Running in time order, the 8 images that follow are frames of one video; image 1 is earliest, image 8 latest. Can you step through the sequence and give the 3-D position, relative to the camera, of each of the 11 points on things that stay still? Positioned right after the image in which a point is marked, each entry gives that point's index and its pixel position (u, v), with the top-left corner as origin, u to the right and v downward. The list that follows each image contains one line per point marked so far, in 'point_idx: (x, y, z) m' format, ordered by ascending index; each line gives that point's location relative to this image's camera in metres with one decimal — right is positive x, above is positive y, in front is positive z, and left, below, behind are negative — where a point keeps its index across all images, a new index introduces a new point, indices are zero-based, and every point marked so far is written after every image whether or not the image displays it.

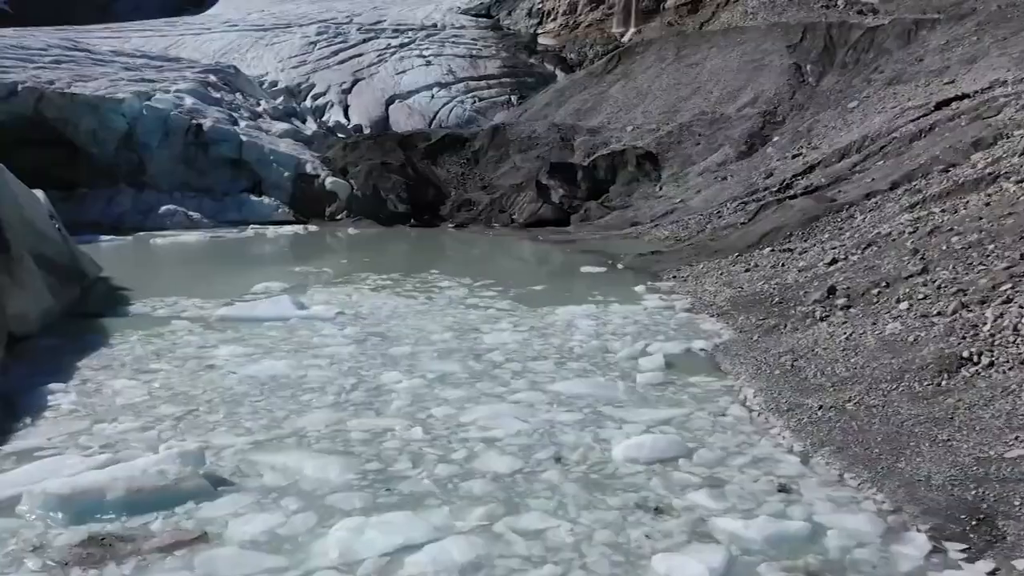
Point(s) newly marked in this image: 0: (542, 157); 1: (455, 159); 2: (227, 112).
0: (+0.3, +1.5, +9.8) m
1: (-0.6, +1.5, +10.0) m
2: (-3.5, +2.2, +10.9) m
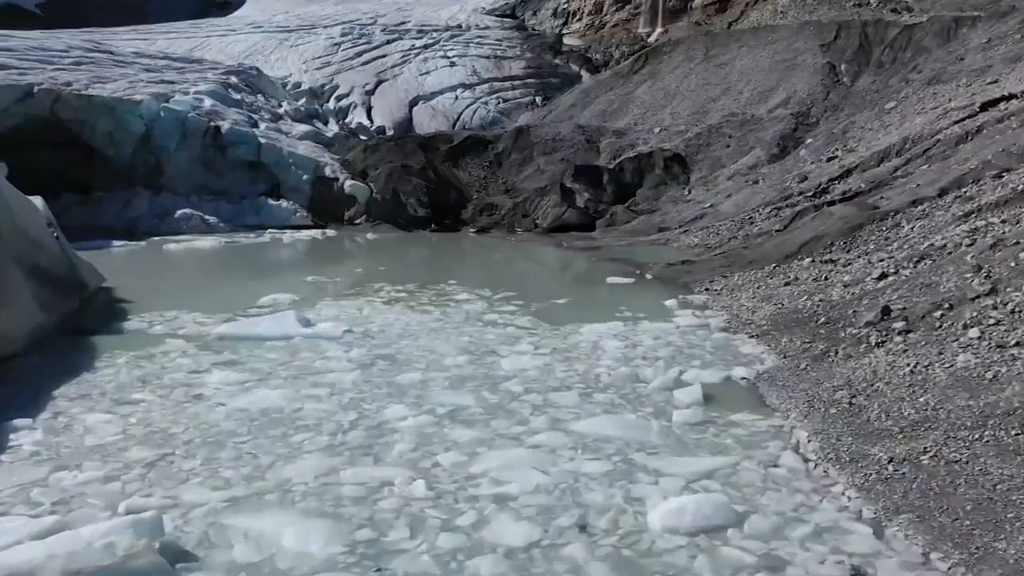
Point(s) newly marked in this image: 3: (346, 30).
0: (+0.6, +1.4, +9.5) m
1: (-0.4, +1.4, +9.7) m
2: (-3.2, +2.1, +10.7) m
3: (-3.0, +4.7, +16.2) m
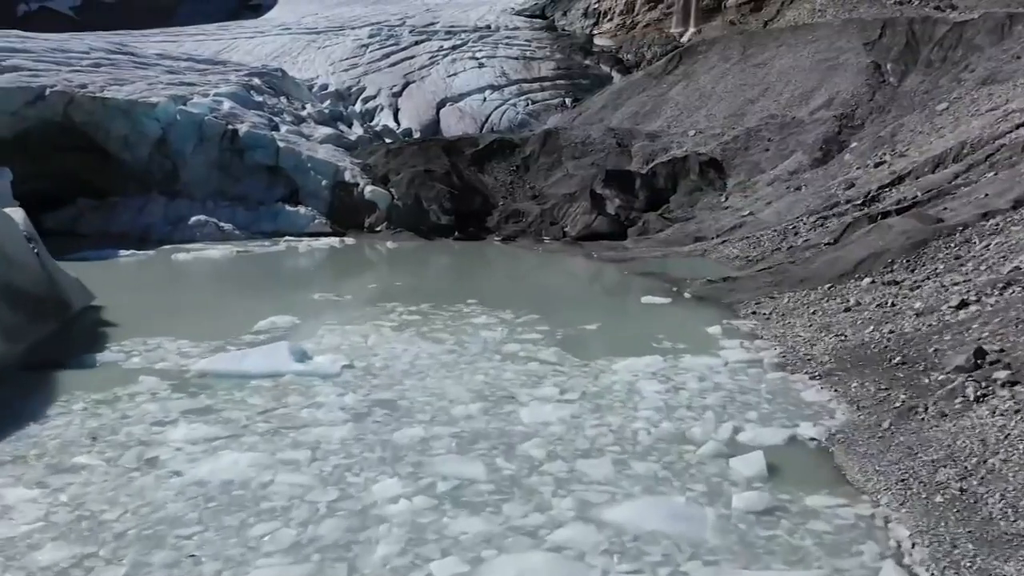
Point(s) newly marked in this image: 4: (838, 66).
0: (+0.9, +1.3, +9.1) m
1: (-0.1, +1.3, +9.4) m
2: (-2.9, +2.0, +10.4) m
3: (-2.5, +4.6, +15.9) m
4: (+3.6, +2.4, +9.7) m
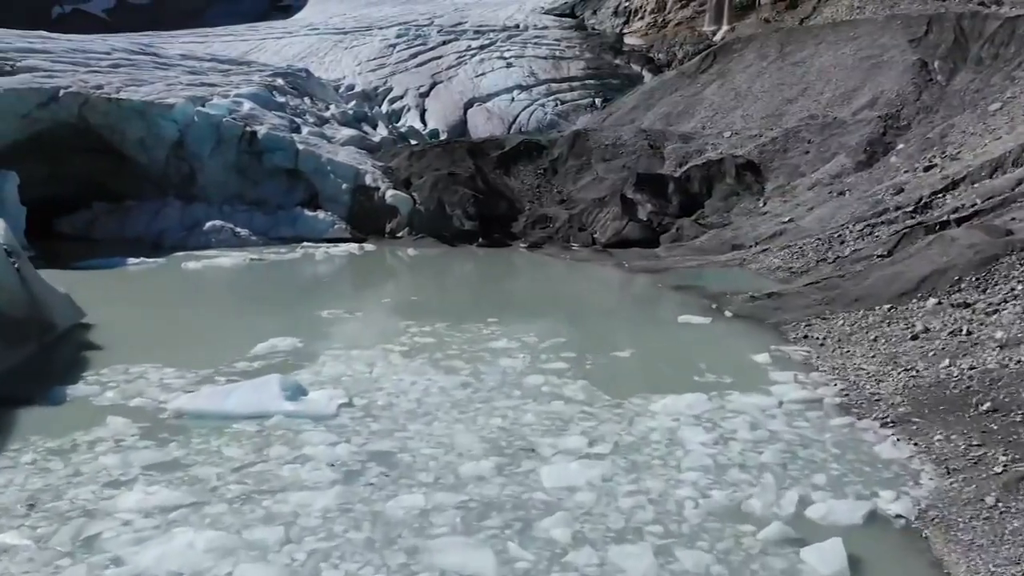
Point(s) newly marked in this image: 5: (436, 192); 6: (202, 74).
0: (+1.2, +1.2, +8.7) m
1: (+0.2, +1.2, +9.0) m
2: (-2.6, +2.0, +10.2) m
3: (-2.0, +4.6, +15.6) m
4: (+3.9, +2.3, +9.2) m
5: (-0.7, +0.9, +8.2) m
6: (-4.0, +2.8, +11.4) m
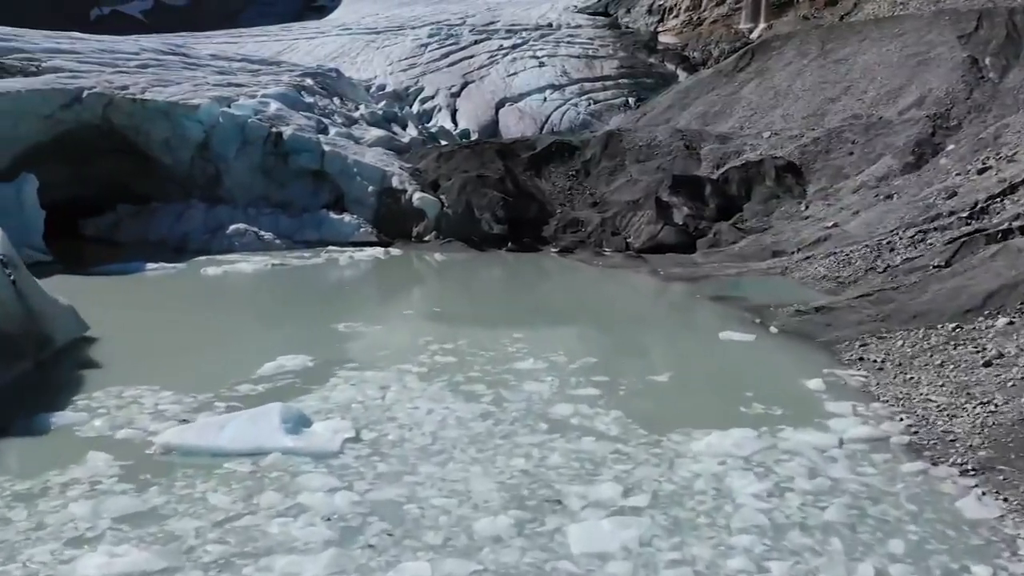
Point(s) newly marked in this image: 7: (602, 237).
0: (+1.4, +1.1, +8.4) m
1: (+0.5, +1.2, +8.7) m
2: (-2.2, +1.9, +10.0) m
3: (-1.4, +4.5, +15.4) m
4: (+4.2, +2.3, +8.8) m
5: (-0.4, +0.8, +7.9) m
6: (-3.6, +2.7, +11.3) m
7: (+0.8, +0.4, +7.5) m
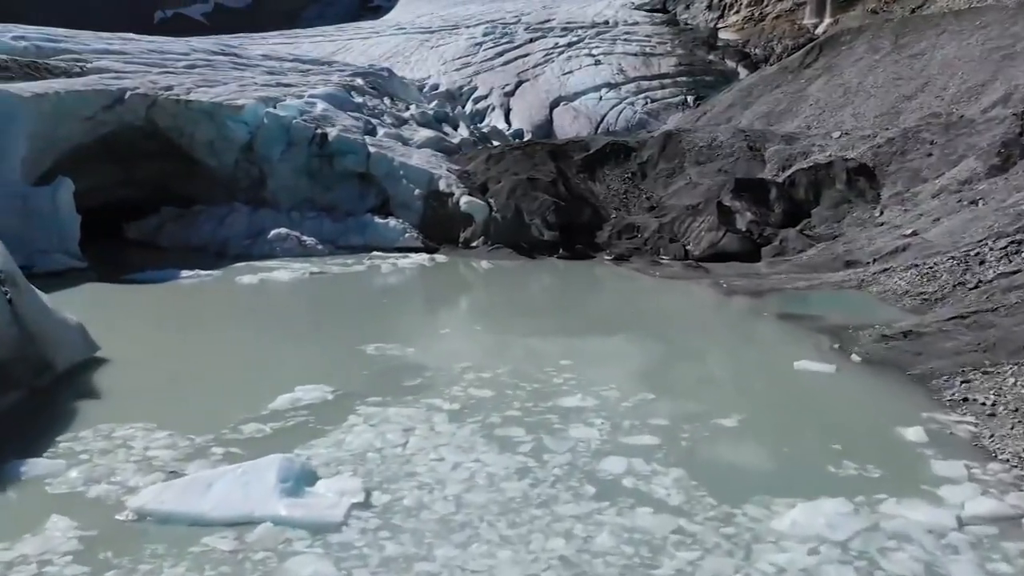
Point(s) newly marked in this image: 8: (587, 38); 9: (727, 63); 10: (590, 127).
0: (+1.9, +1.1, +8.0) m
1: (+1.0, +1.1, +8.3) m
2: (-1.6, +1.9, +9.8) m
3: (-0.5, +4.5, +15.1) m
4: (+4.7, +2.2, +8.2) m
5: (0.0, +0.8, +7.6) m
6: (-2.9, +2.7, +11.1) m
7: (+1.2, +0.4, +7.1) m
8: (+1.2, +4.0, +14.1) m
9: (+3.2, +3.3, +12.9) m
10: (+1.0, +2.2, +11.8) m
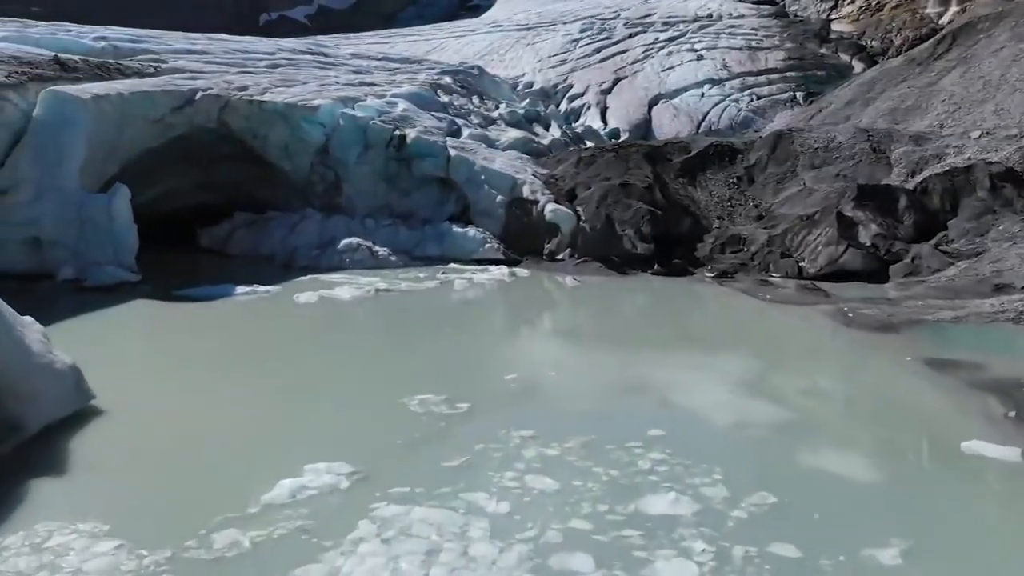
0: (+2.7, +0.9, +7.1) m
1: (+1.8, +1.0, +7.5) m
2: (-0.7, +1.8, +9.2) m
3: (+1.1, +4.3, +14.4) m
4: (+5.5, +2.0, +7.0) m
5: (+0.7, +0.6, +6.9) m
6: (-1.8, +2.6, +10.7) m
7: (+1.8, +0.2, +6.3) m
8: (+2.6, +3.9, +13.2) m
9: (+4.5, +3.1, +11.8) m
10: (+2.2, +2.0, +11.0) m
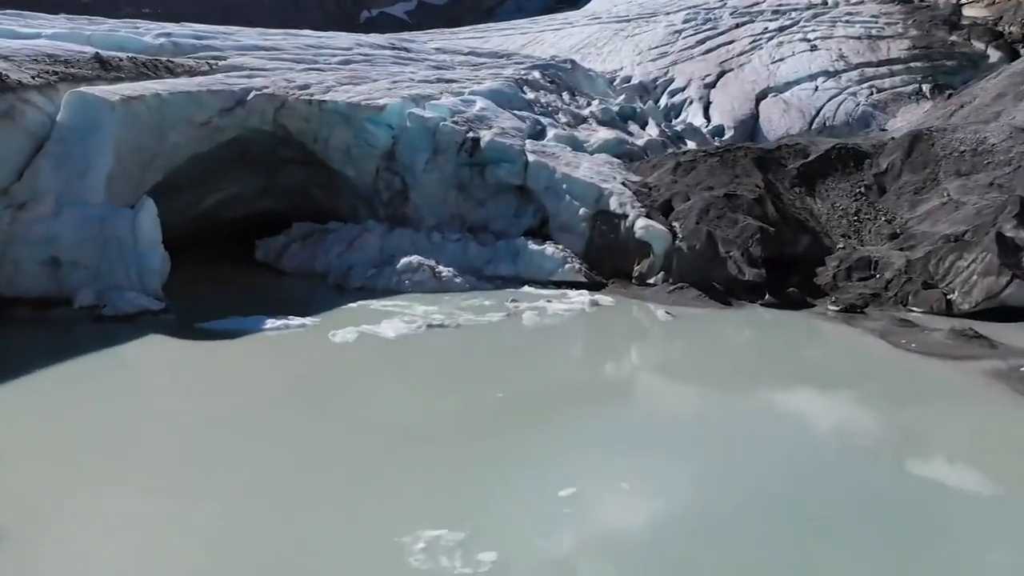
0: (+3.3, +0.7, +5.9) m
1: (+2.4, +0.7, +6.4) m
2: (+0.2, +1.6, +8.4) m
3: (+2.6, +4.2, +13.3) m
4: (+6.0, +1.7, +5.5) m
5: (+1.3, +0.4, +5.9) m
6: (-0.7, +2.5, +10.0) m
7: (+2.3, 0.0, +5.2) m
8: (+3.9, +3.7, +12.0) m
9: (+5.6, +2.9, +10.4) m
10: (+3.2, +1.8, +9.8) m
